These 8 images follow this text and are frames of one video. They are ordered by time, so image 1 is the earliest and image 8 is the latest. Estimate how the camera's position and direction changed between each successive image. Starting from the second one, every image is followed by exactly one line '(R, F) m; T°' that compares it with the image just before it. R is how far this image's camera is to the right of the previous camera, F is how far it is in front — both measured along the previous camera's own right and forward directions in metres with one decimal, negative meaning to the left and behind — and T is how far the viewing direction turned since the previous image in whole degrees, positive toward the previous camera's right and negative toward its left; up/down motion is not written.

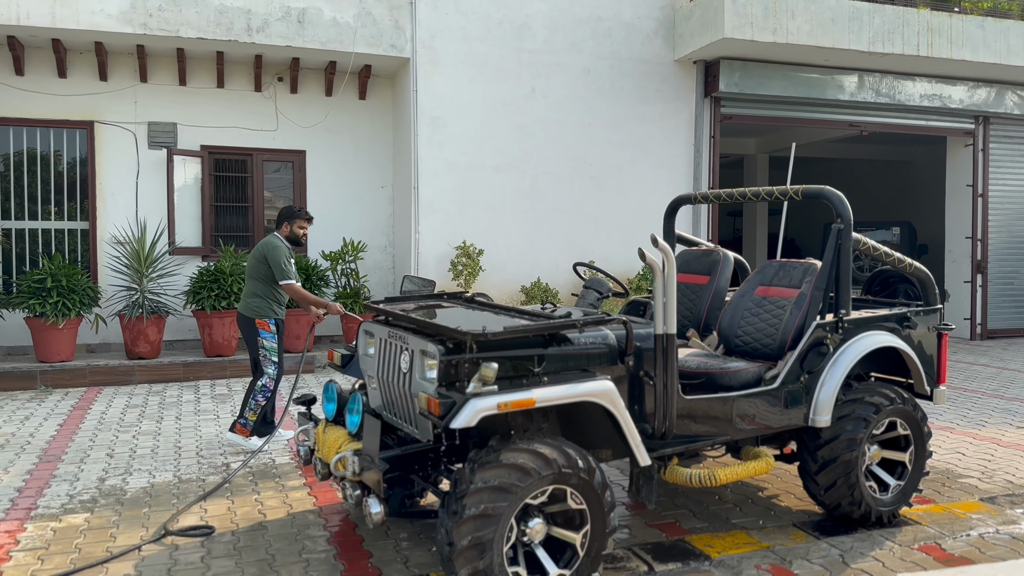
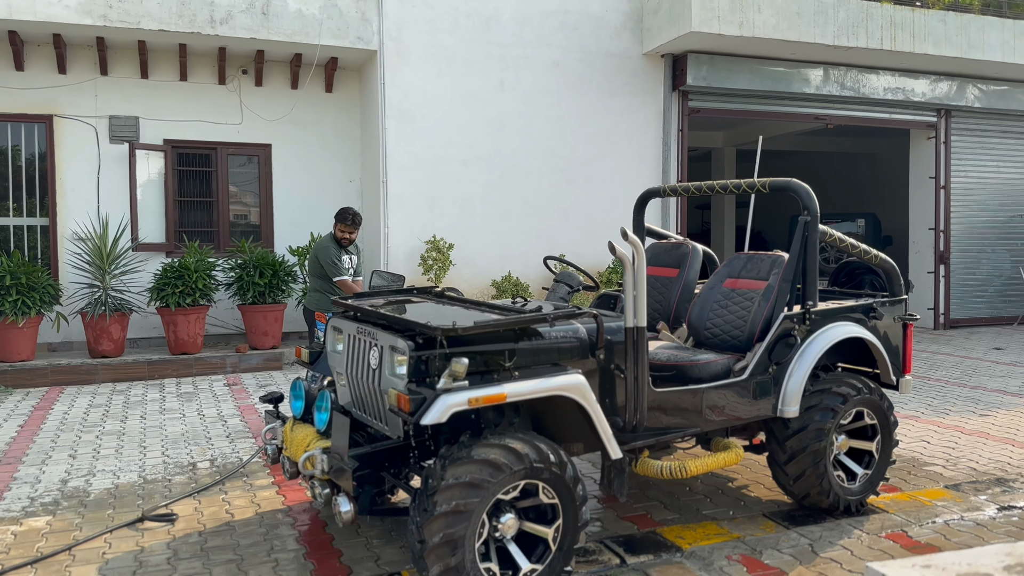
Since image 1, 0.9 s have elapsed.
(0.0, 0.0) m; +2°
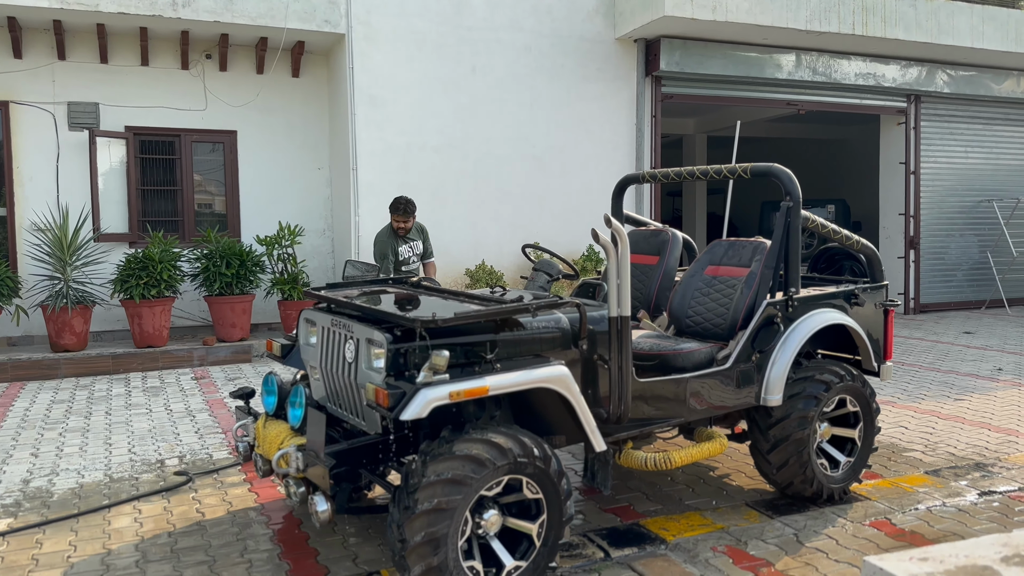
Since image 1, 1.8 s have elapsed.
(0.0, +0.1) m; +2°
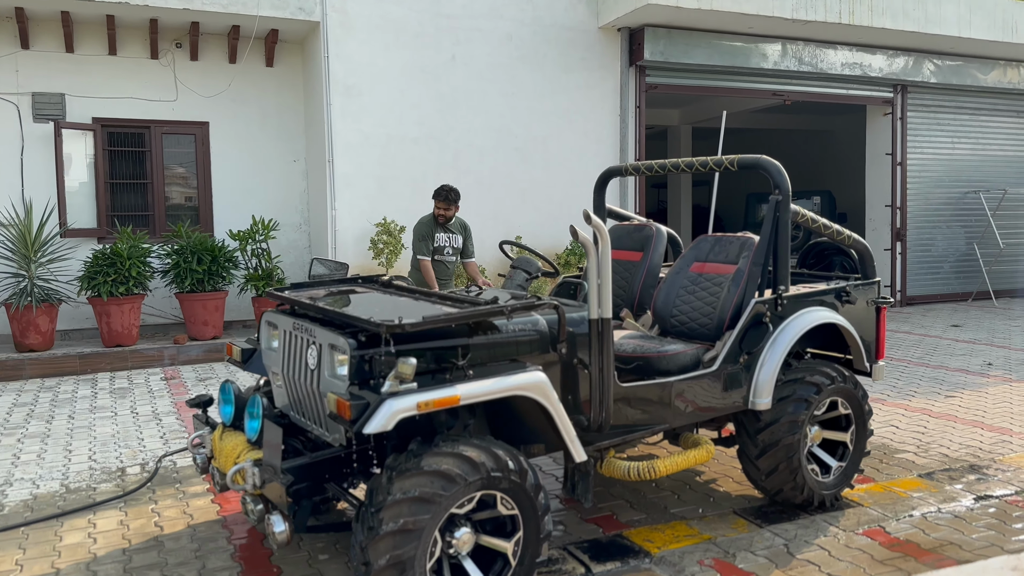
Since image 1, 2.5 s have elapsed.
(0.0, +0.2) m; +1°
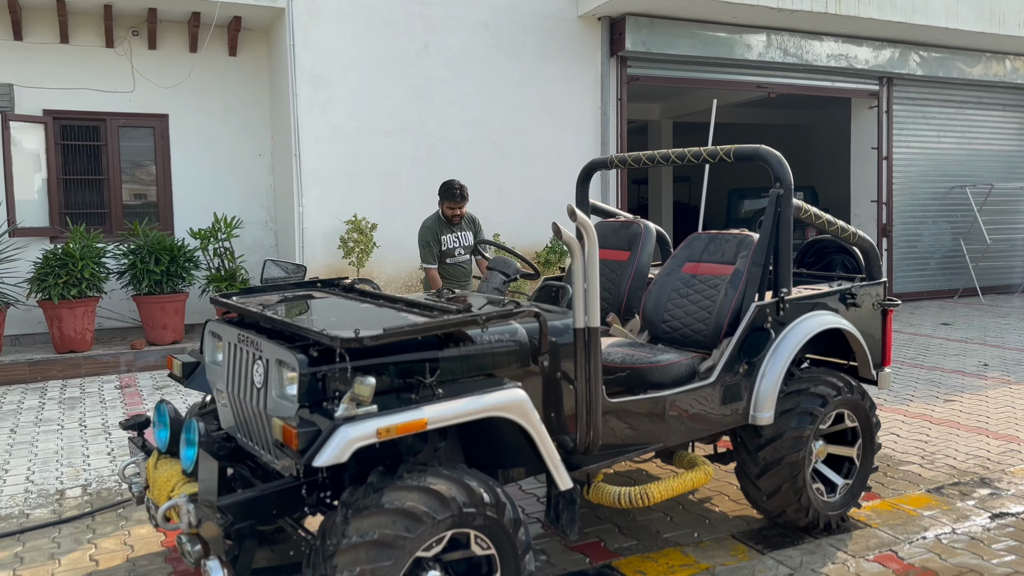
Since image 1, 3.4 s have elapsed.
(0.0, +0.4) m; +1°
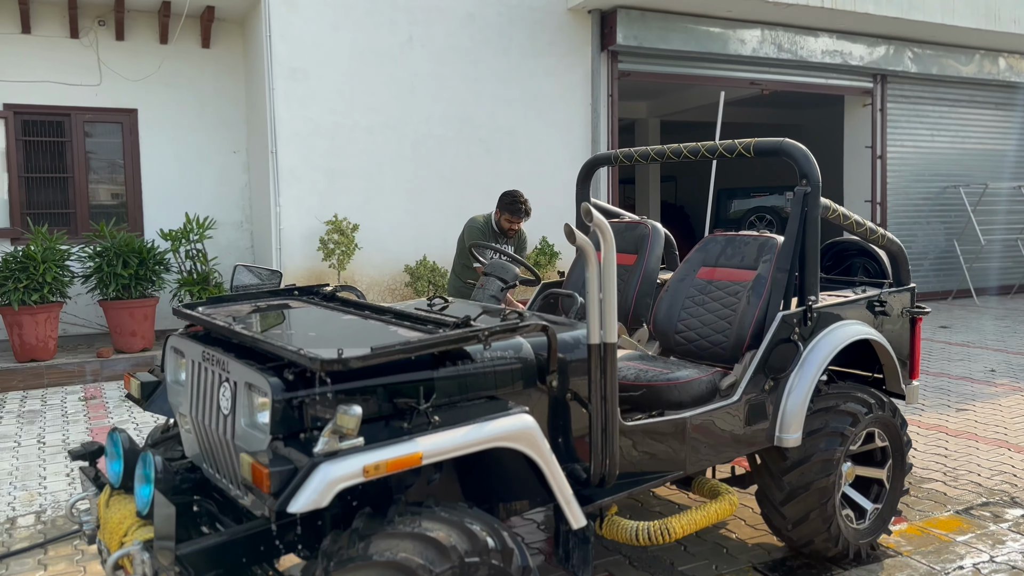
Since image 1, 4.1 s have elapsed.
(-0.1, +0.3) m; +1°
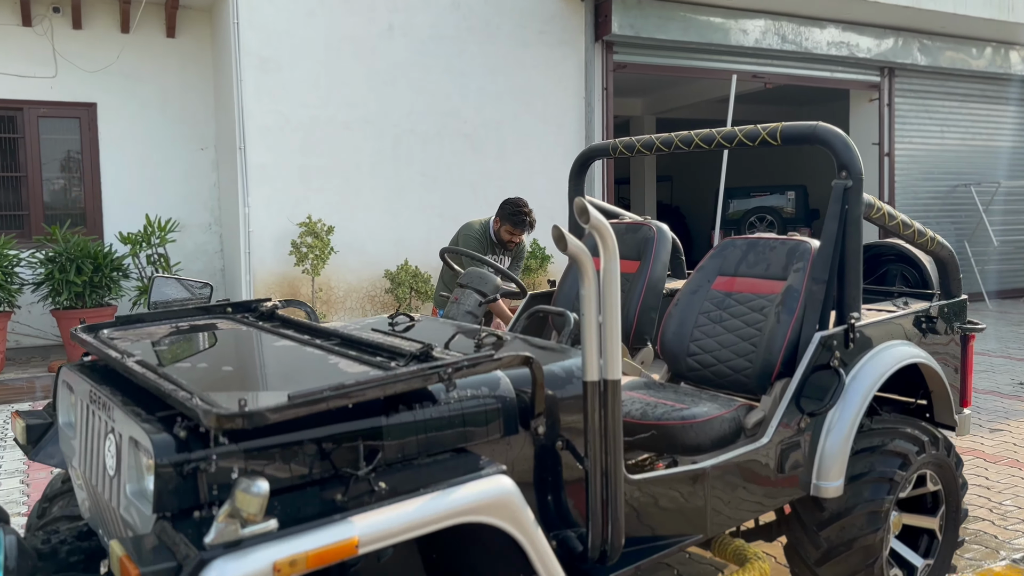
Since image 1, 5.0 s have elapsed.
(0.0, +0.5) m; 0°
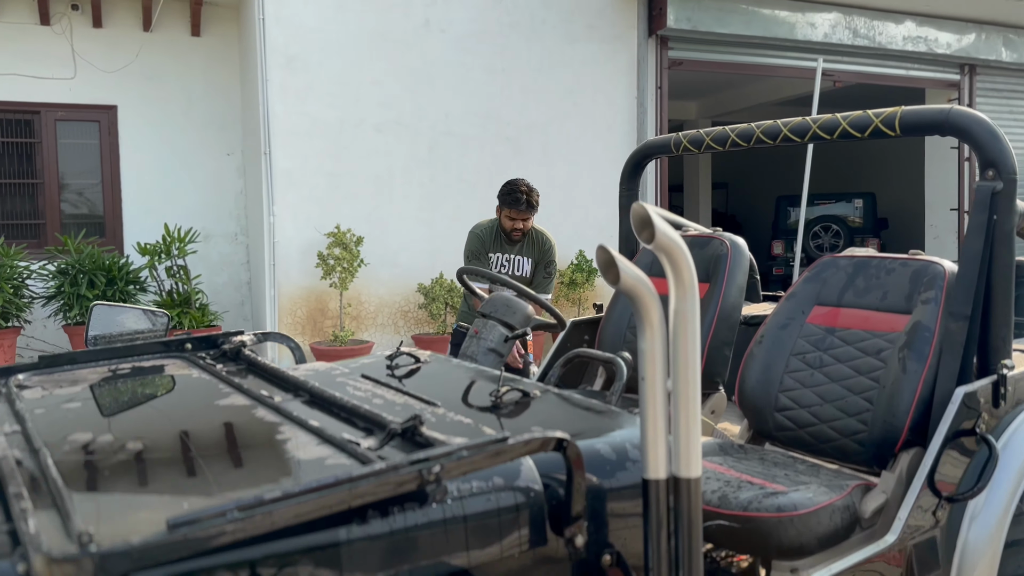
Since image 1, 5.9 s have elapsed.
(0.0, +0.6) m; -3°
